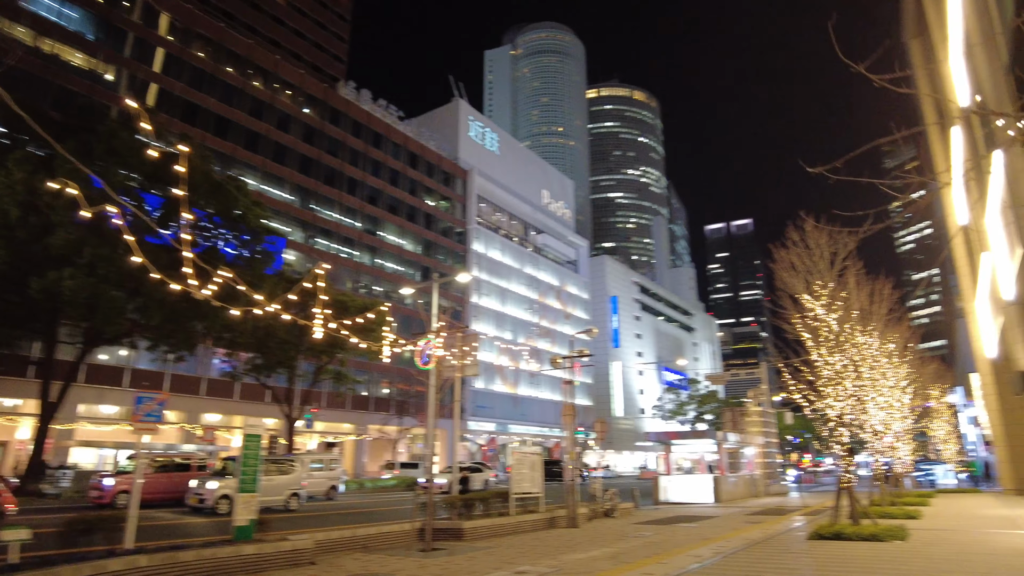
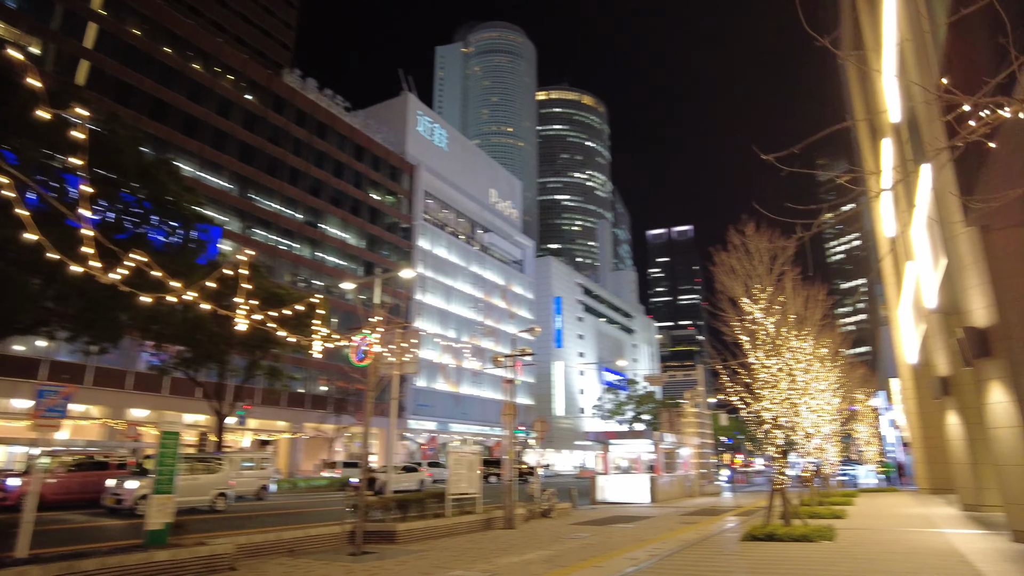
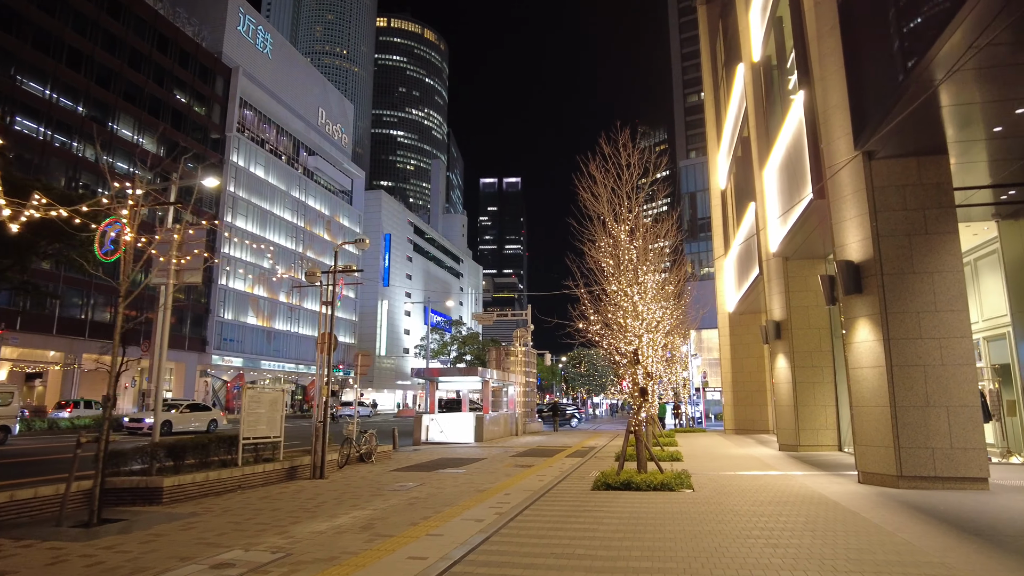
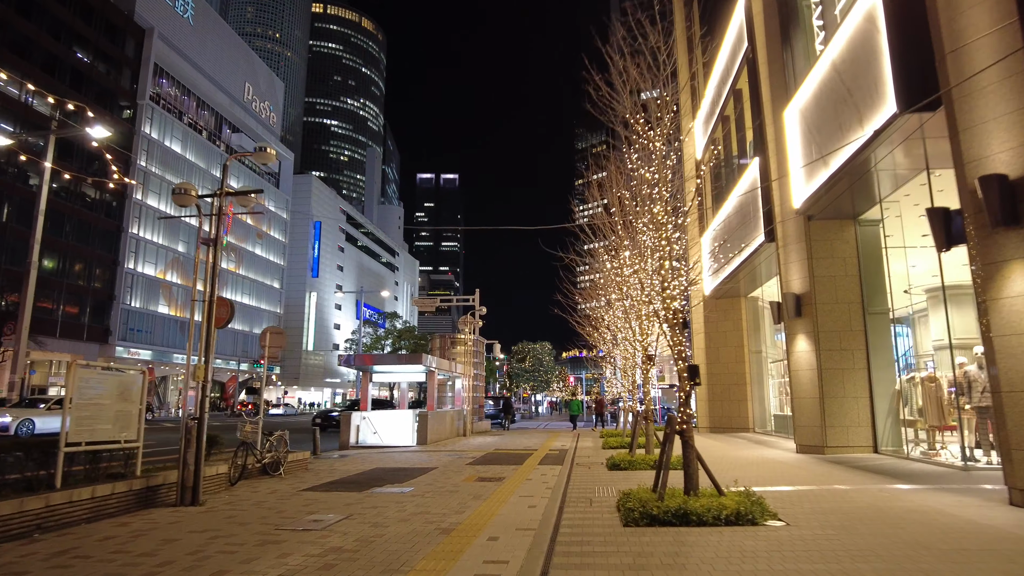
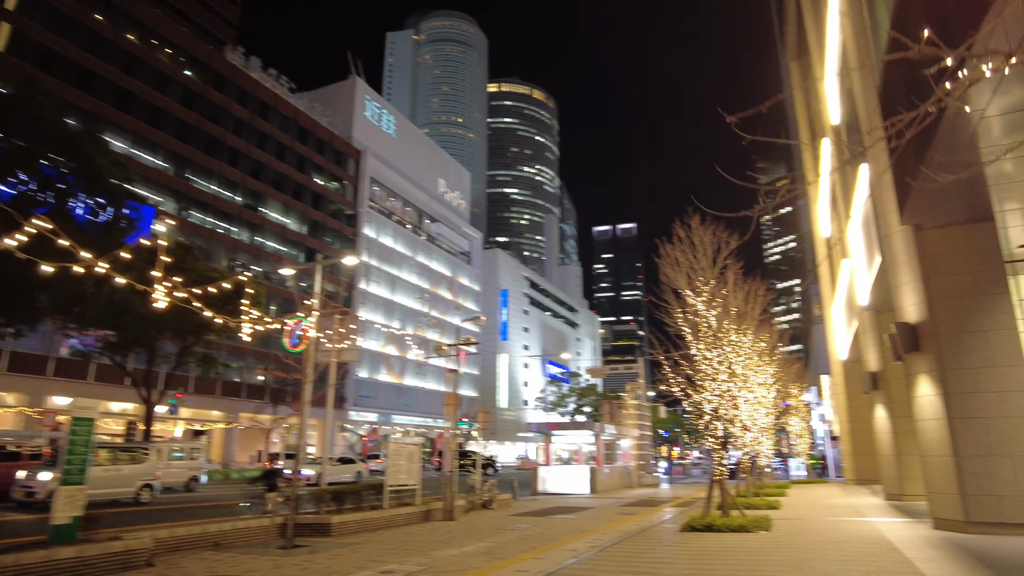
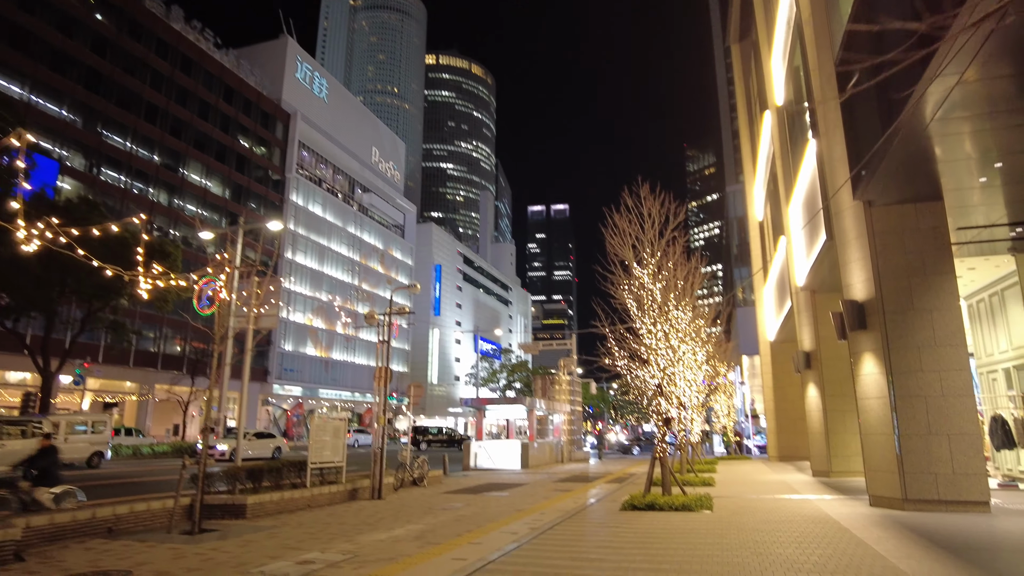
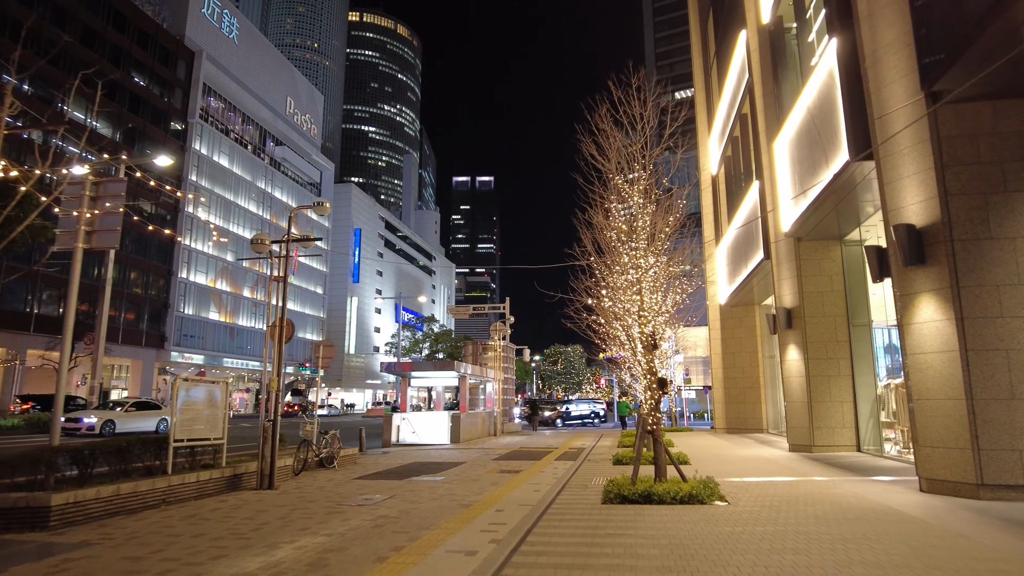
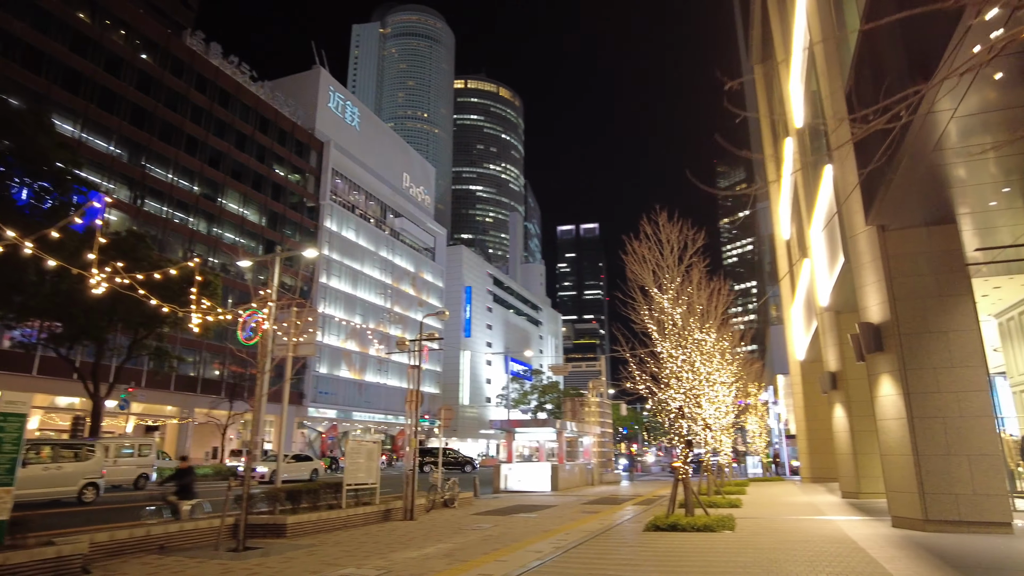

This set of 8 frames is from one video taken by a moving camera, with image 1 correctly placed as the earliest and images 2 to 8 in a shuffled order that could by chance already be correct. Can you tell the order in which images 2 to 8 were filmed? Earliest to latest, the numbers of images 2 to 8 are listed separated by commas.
2, 5, 8, 6, 3, 7, 4
